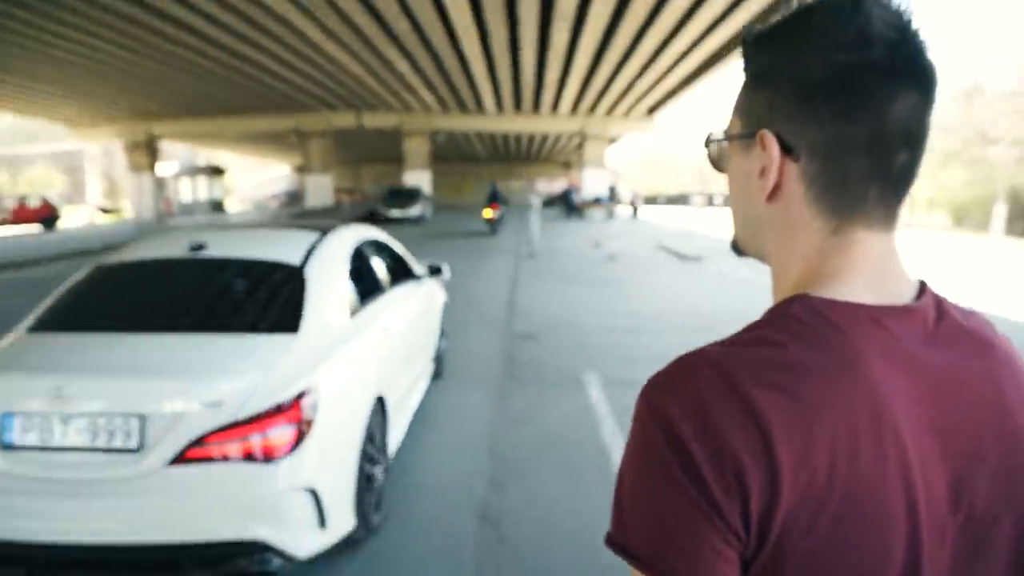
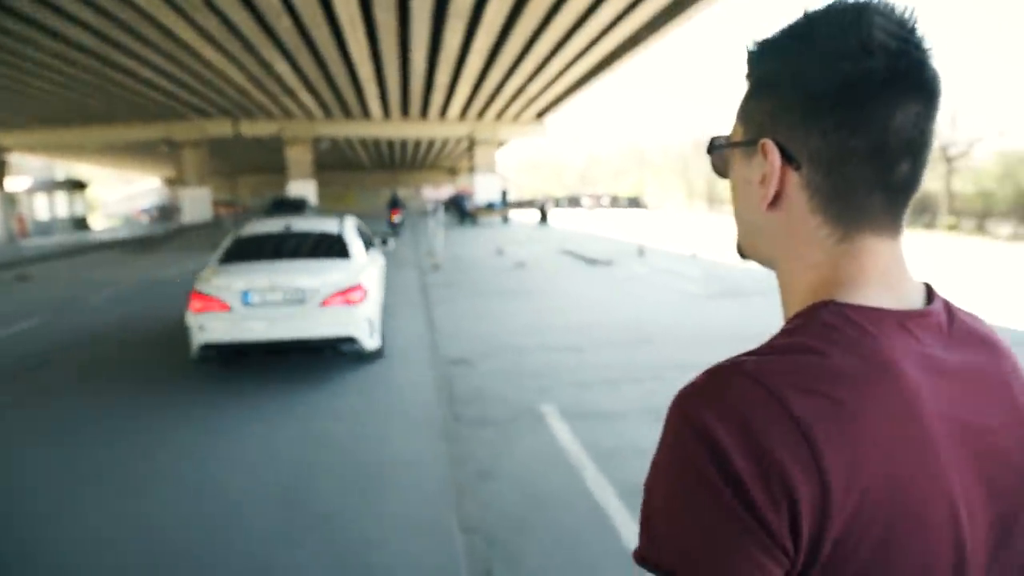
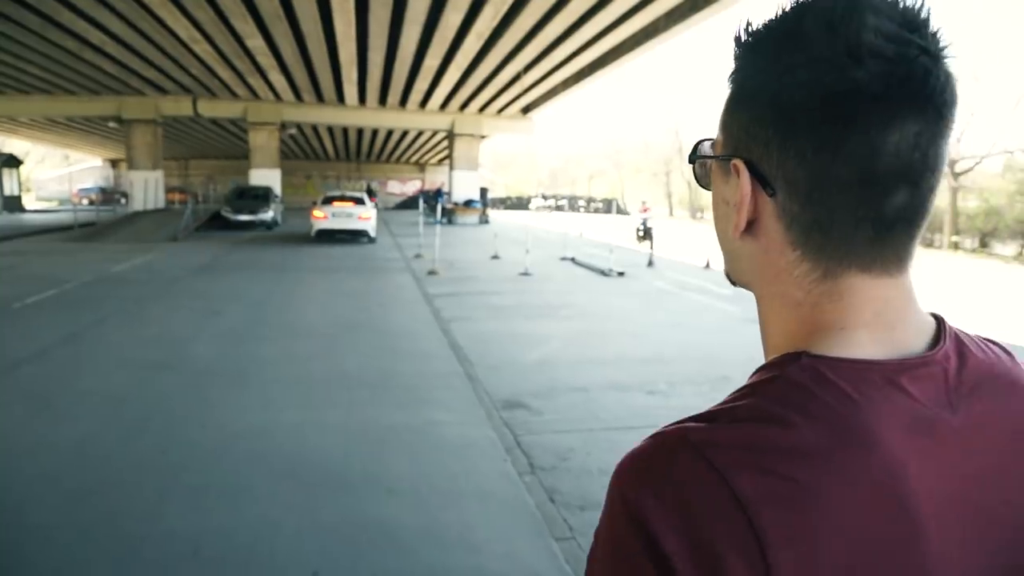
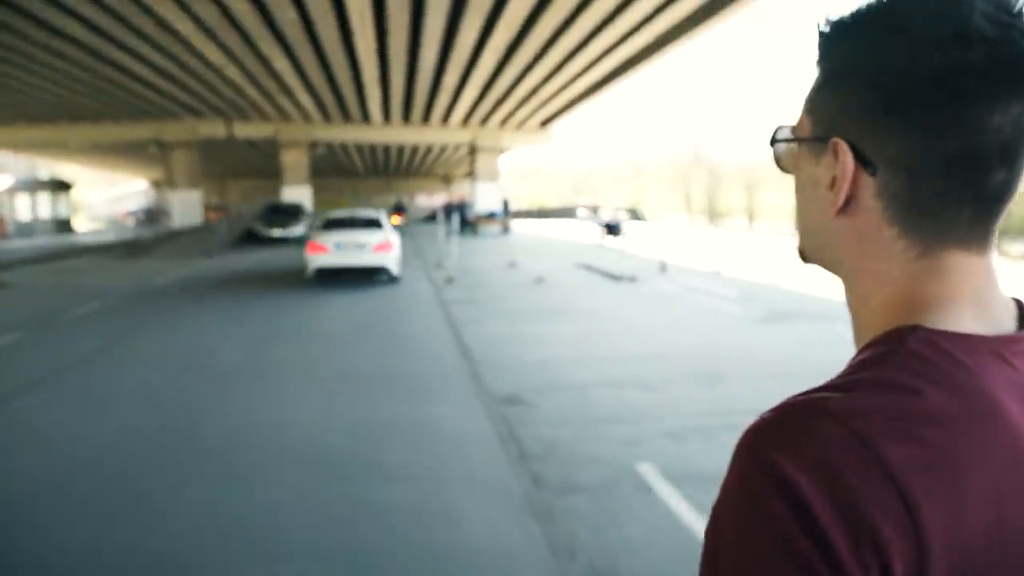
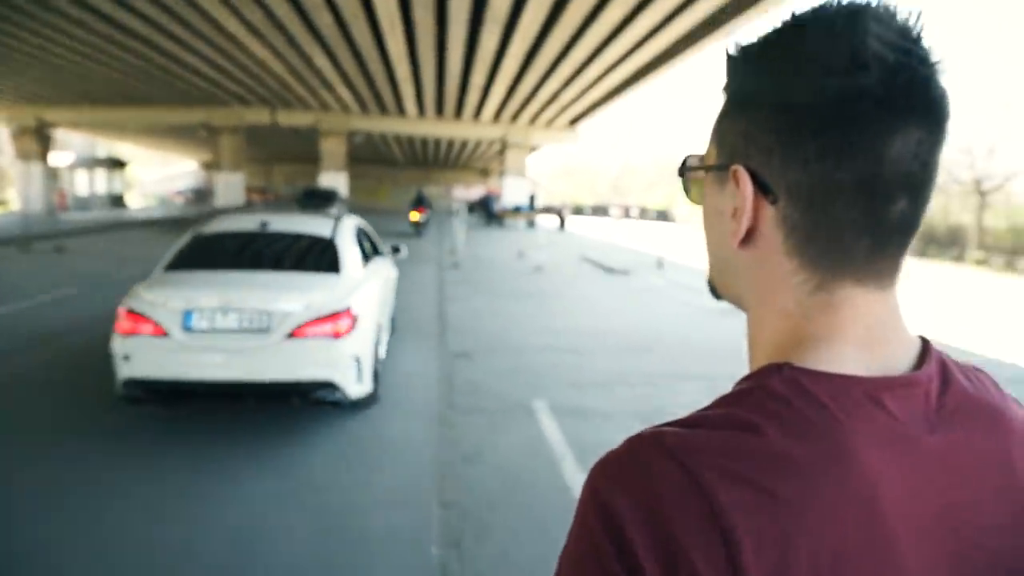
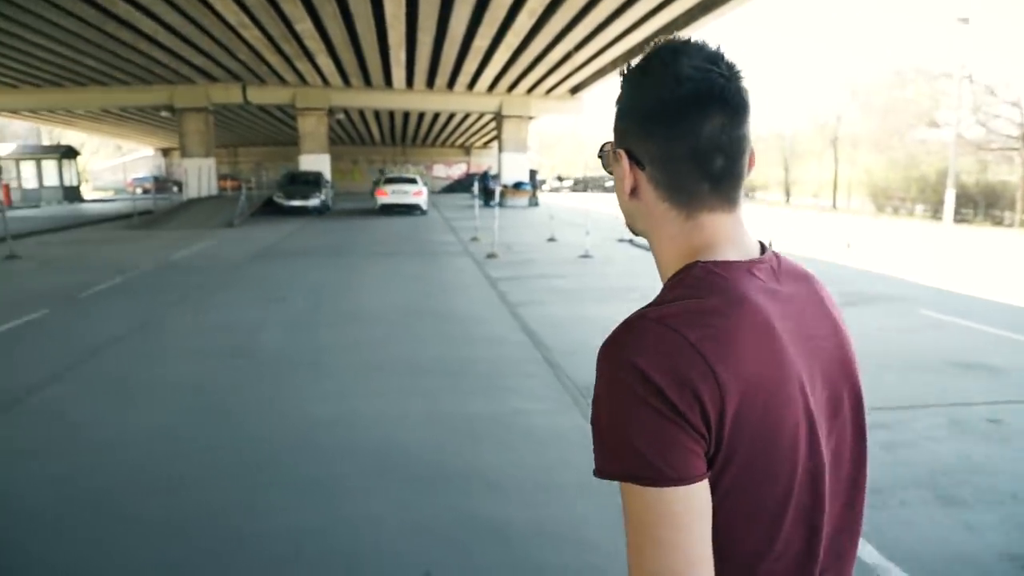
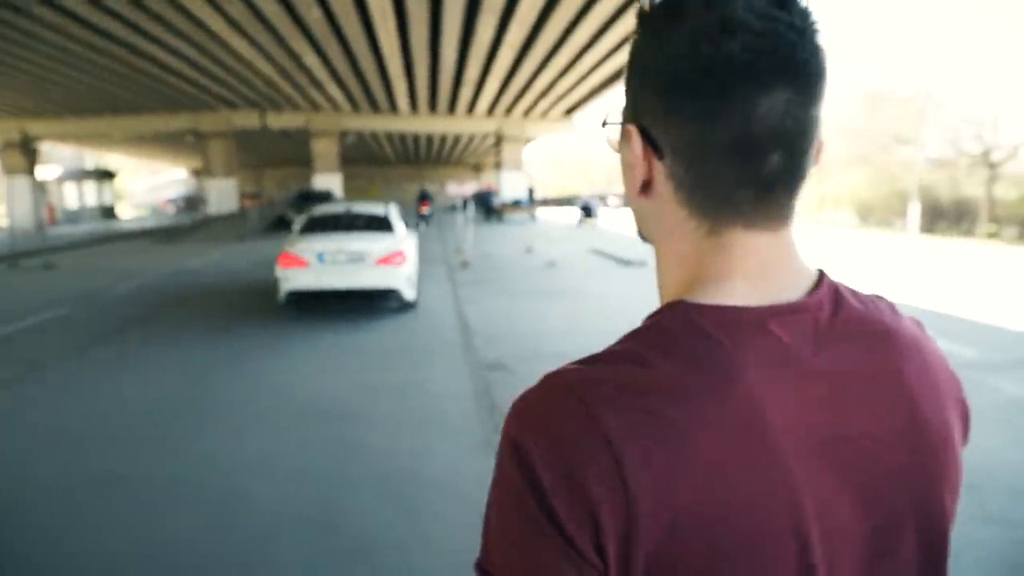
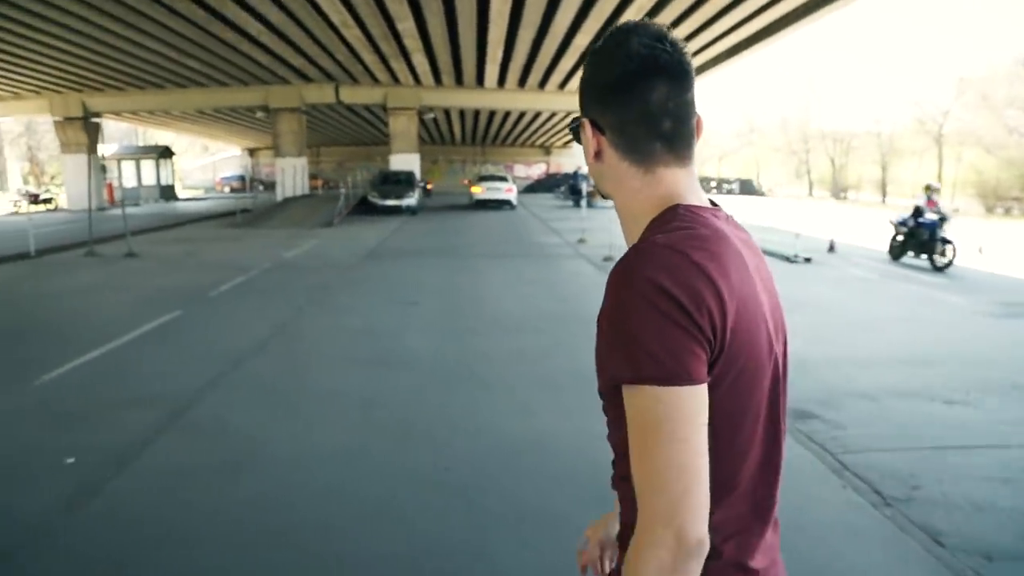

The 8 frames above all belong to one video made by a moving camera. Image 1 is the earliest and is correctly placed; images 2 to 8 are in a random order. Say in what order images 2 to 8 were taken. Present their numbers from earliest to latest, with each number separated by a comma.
5, 2, 7, 4, 3, 6, 8
